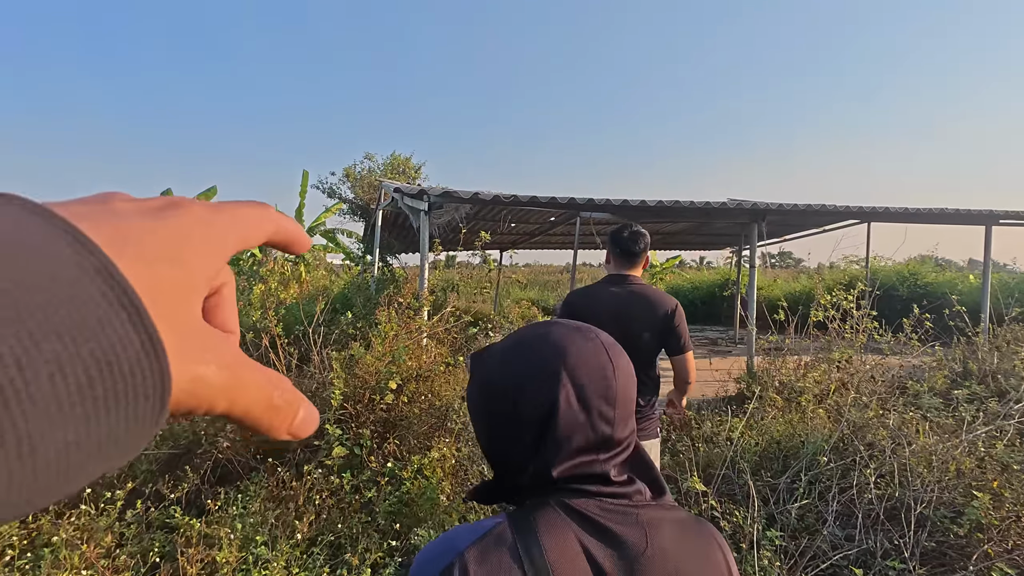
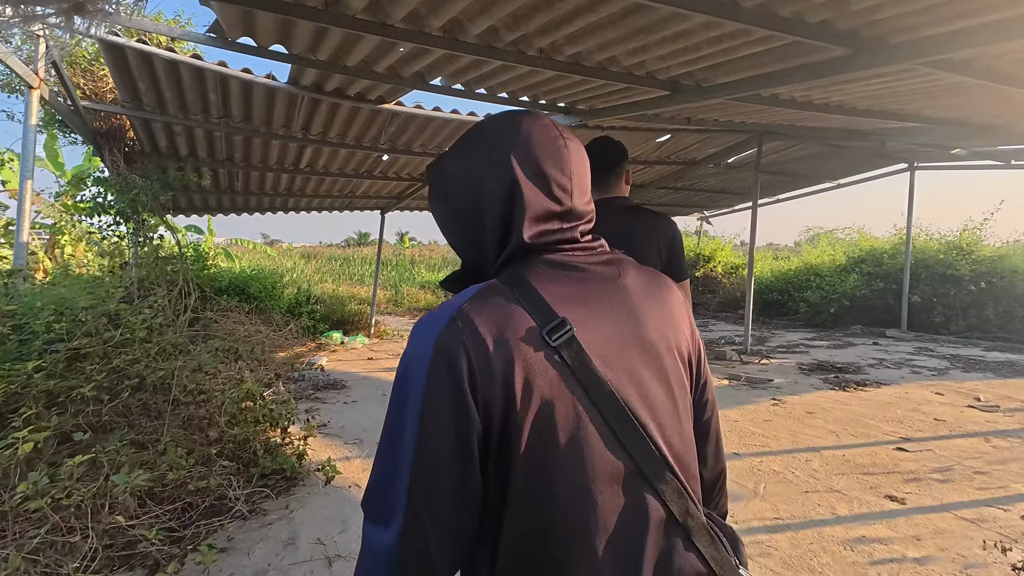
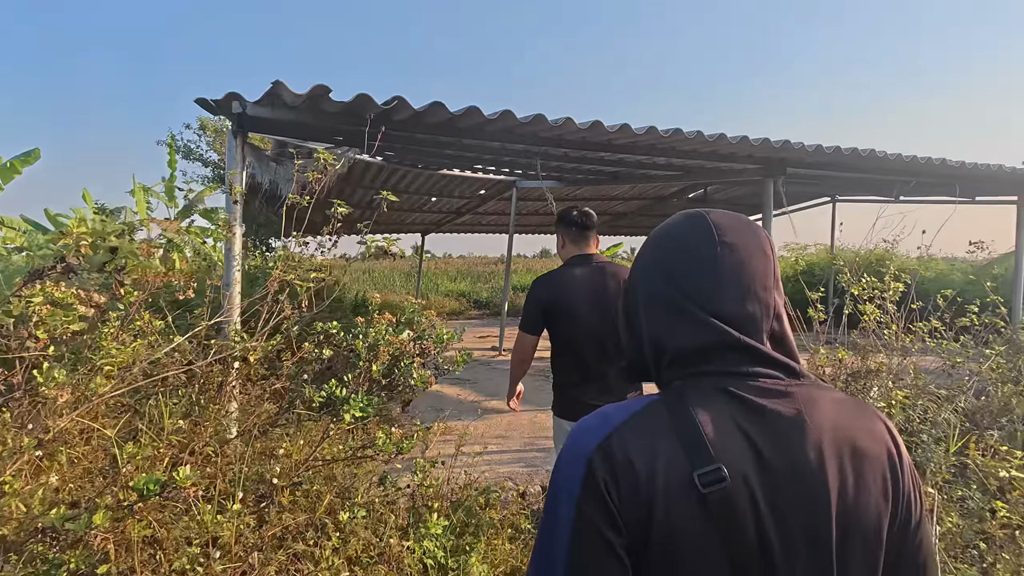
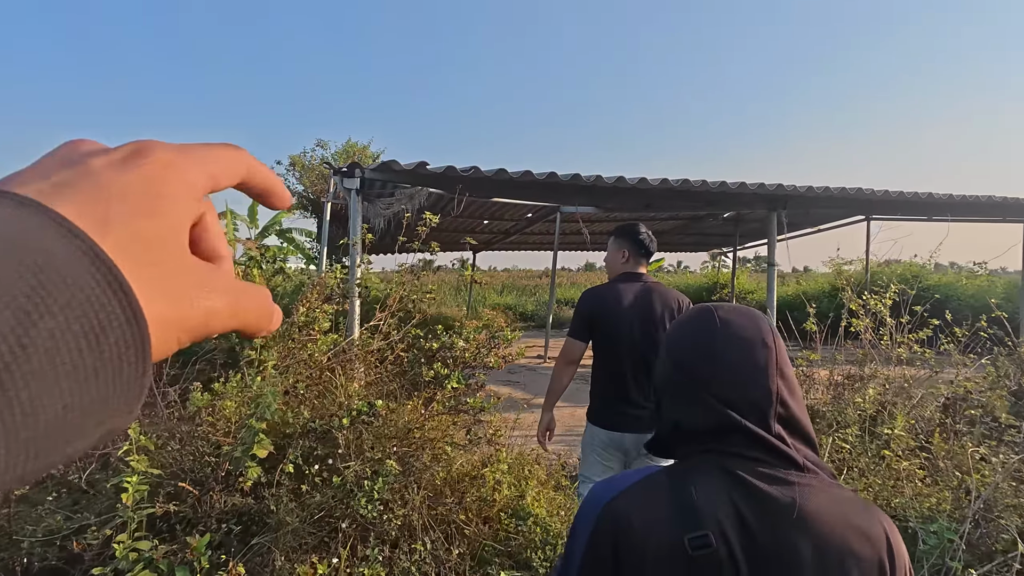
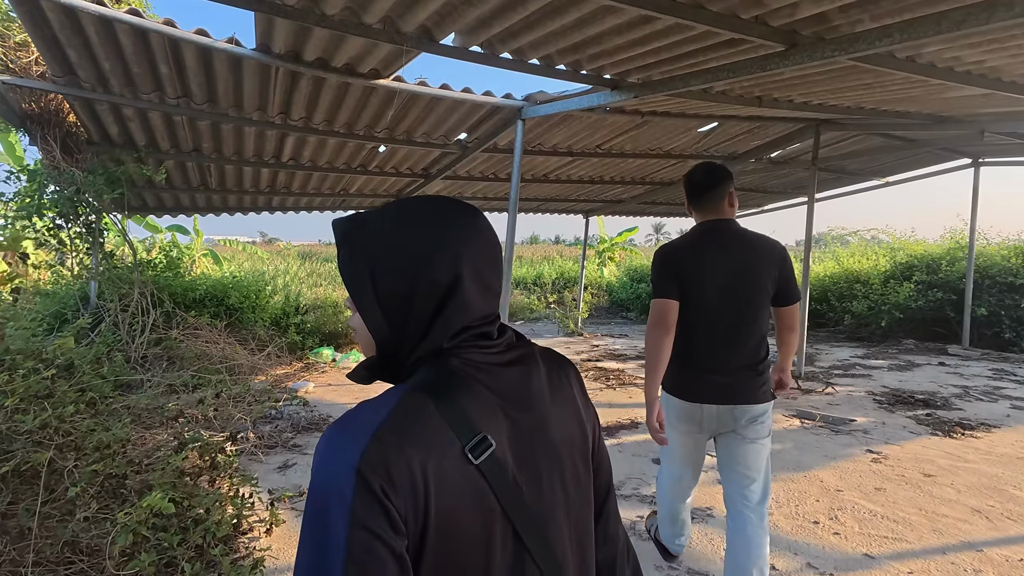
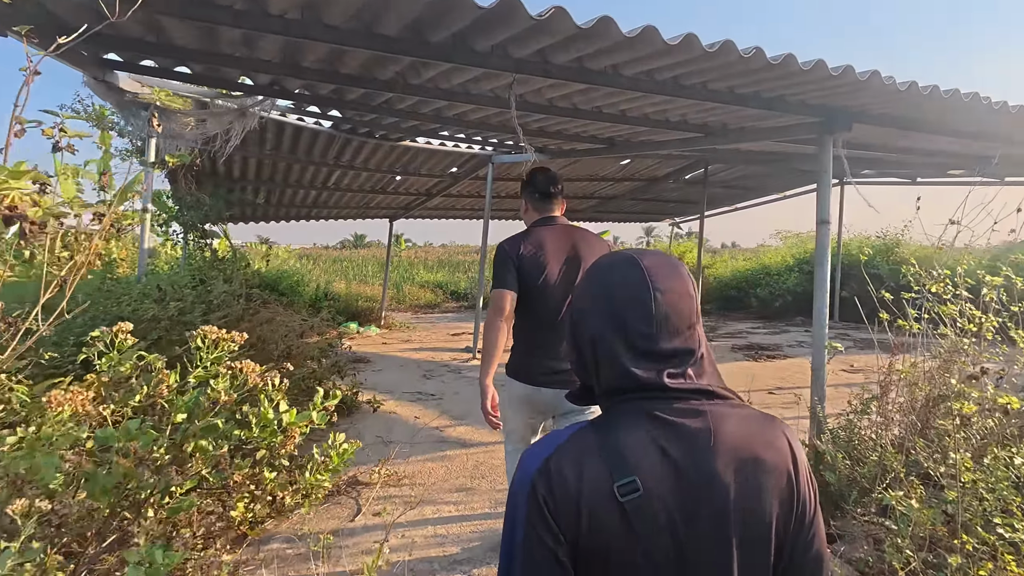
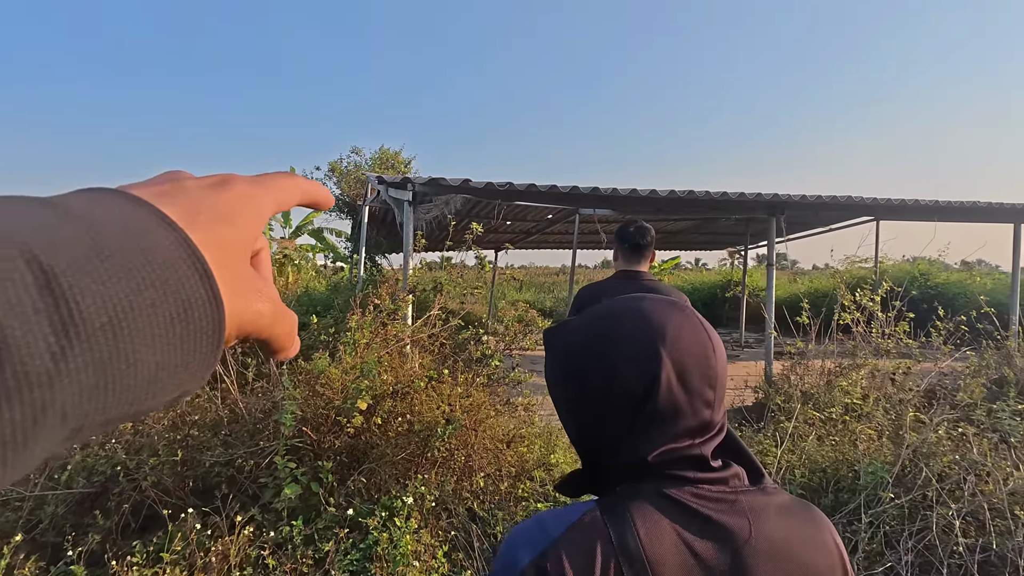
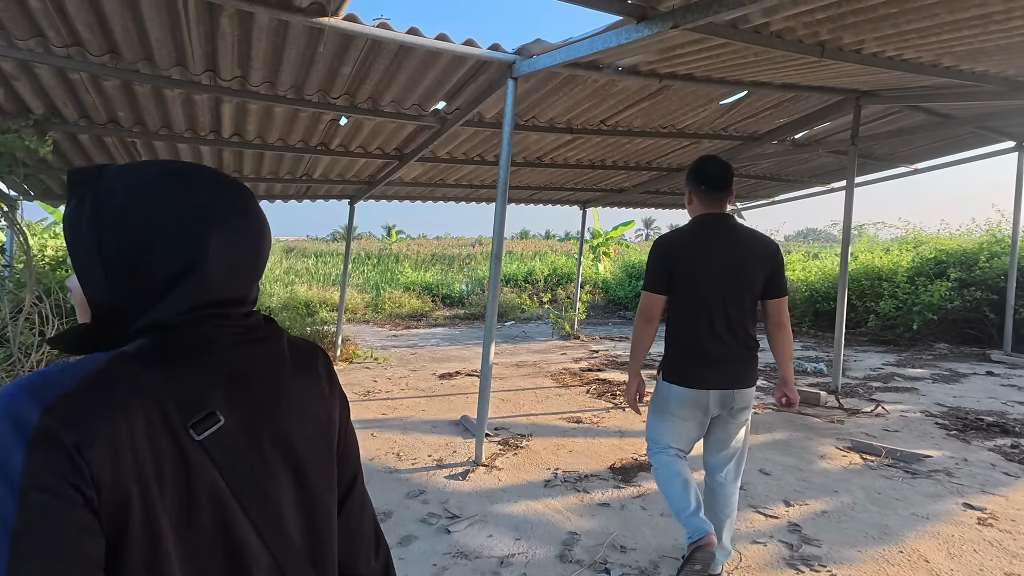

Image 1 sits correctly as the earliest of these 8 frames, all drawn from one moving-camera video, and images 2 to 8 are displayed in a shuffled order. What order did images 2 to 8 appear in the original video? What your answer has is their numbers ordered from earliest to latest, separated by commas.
7, 4, 3, 6, 2, 5, 8
